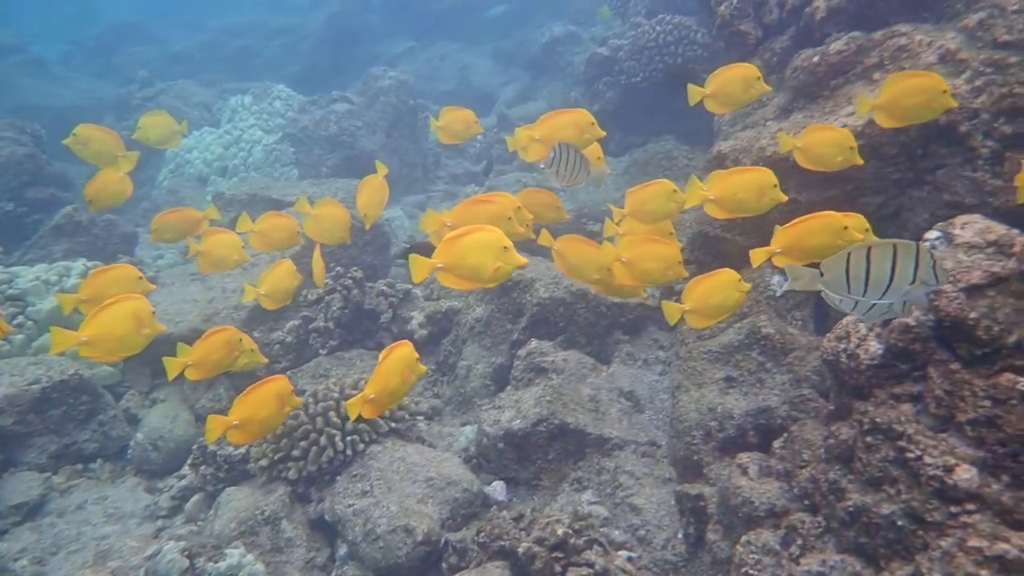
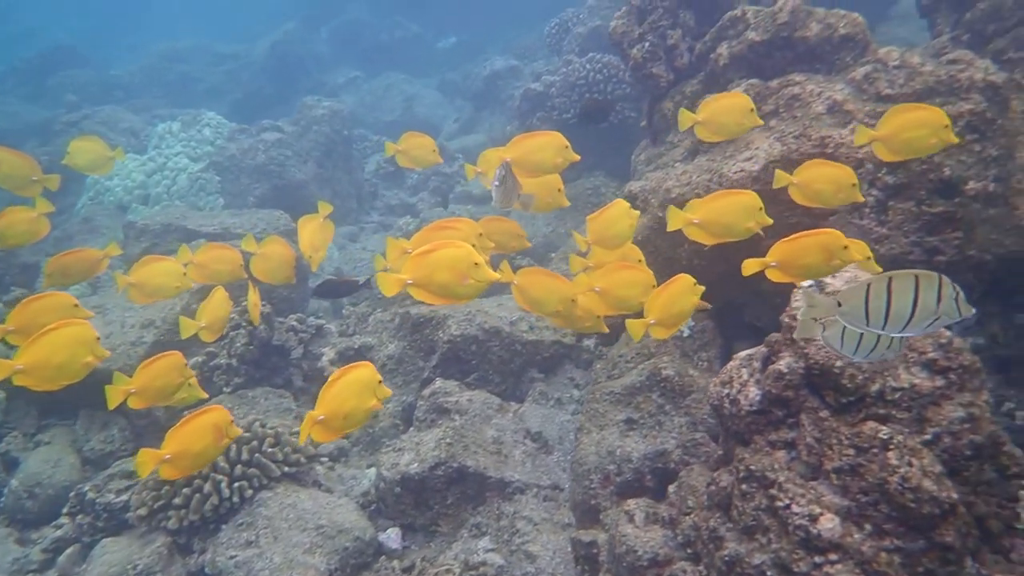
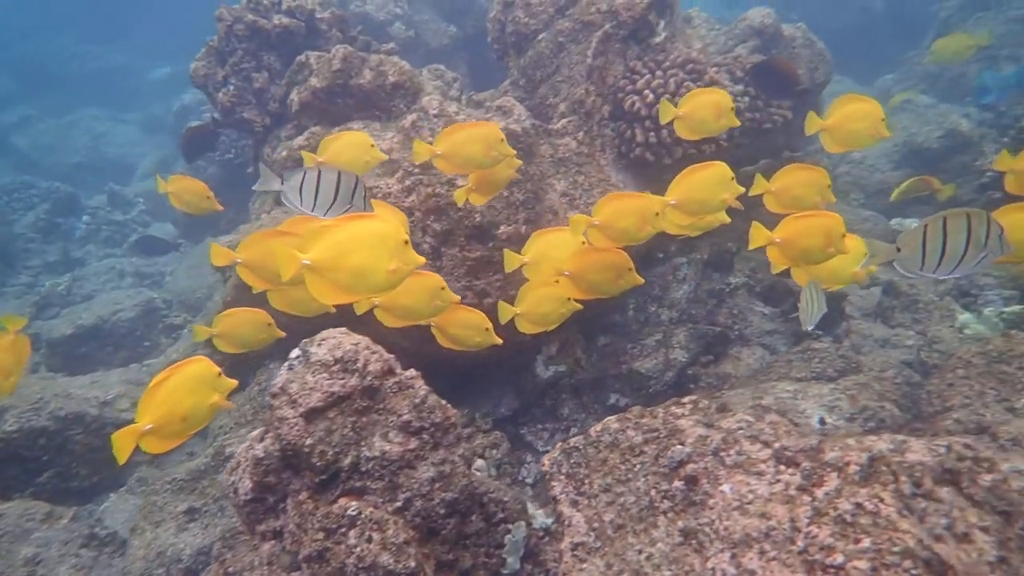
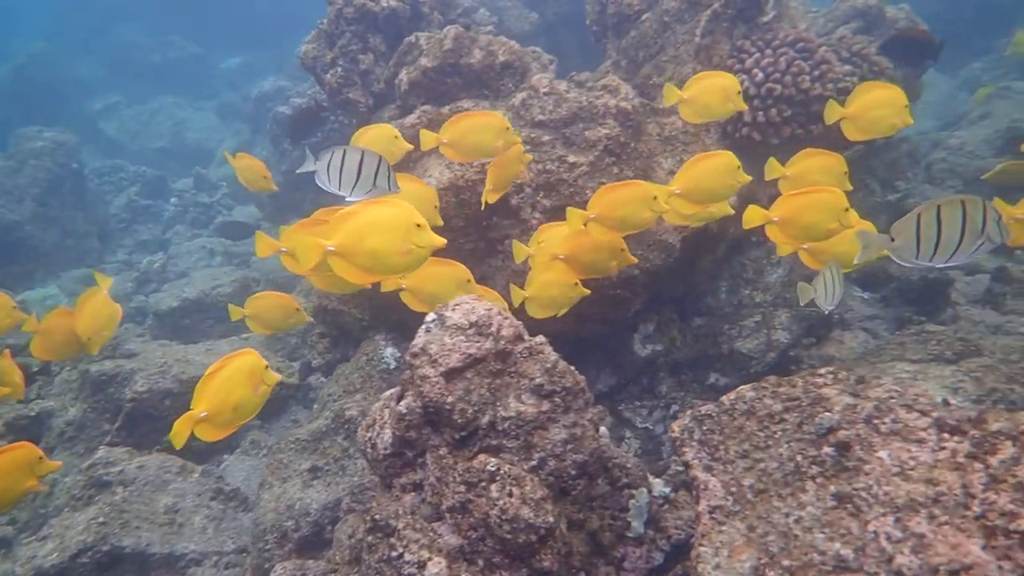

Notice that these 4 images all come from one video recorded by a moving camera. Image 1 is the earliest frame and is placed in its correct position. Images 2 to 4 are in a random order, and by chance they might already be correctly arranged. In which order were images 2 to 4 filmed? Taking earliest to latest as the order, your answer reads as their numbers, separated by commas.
2, 4, 3
